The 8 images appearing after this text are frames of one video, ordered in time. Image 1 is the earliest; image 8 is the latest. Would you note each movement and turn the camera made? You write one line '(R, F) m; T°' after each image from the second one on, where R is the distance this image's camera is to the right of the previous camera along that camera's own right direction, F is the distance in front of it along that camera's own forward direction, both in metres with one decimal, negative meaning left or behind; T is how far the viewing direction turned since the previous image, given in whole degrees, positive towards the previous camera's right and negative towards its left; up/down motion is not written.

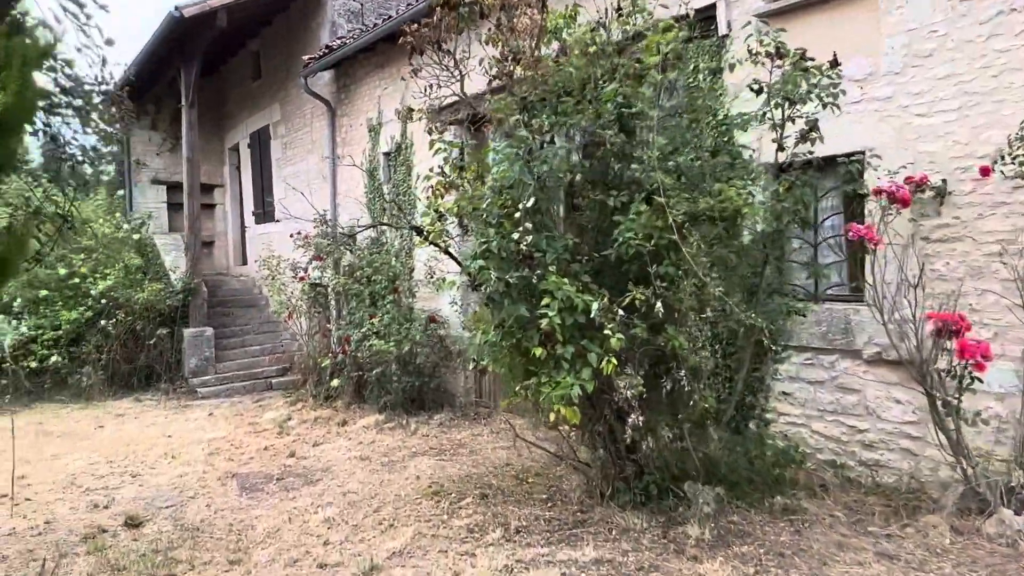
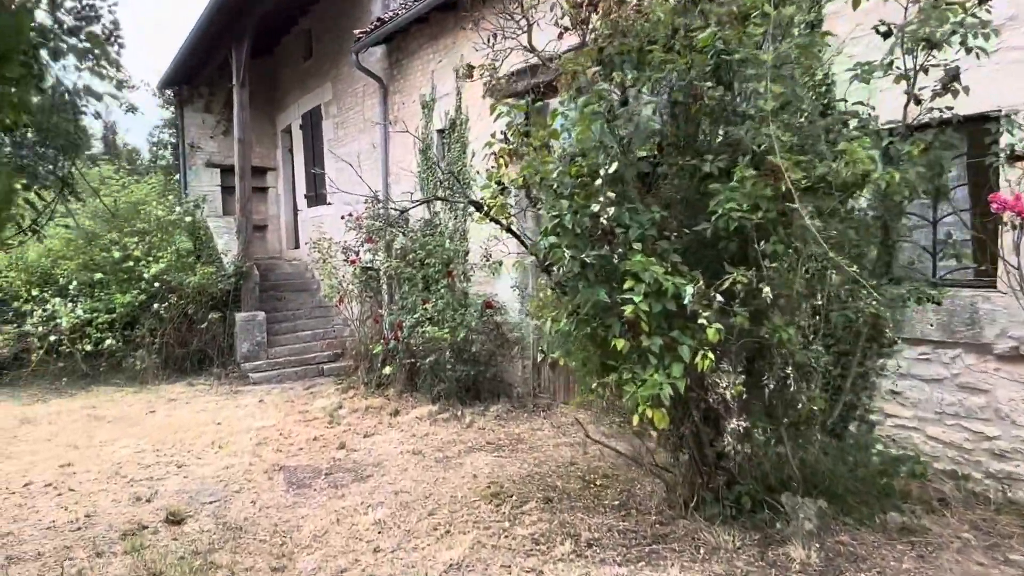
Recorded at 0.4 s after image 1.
(-0.1, +0.3) m; -4°
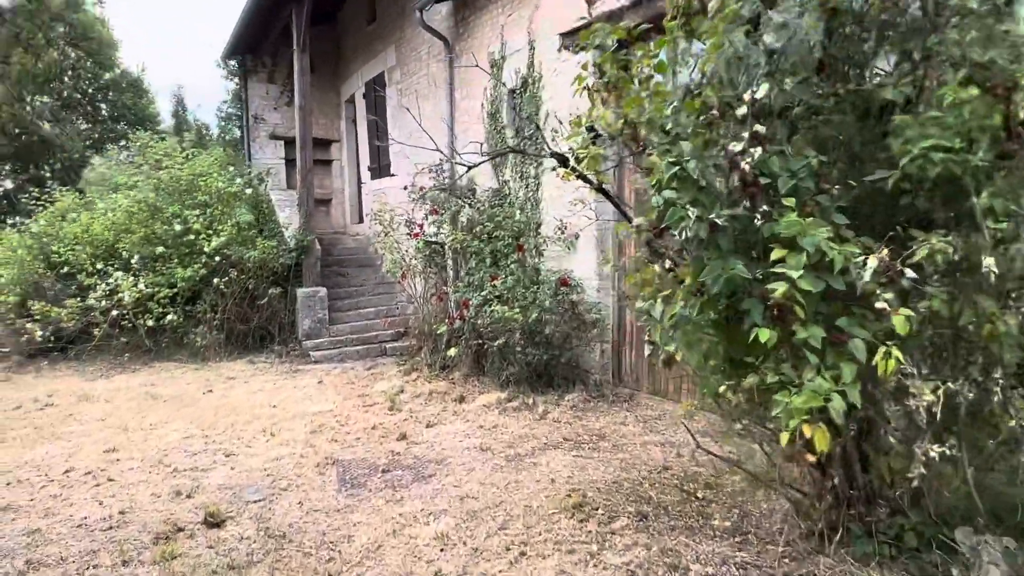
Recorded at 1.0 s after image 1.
(-0.1, +0.5) m; -5°
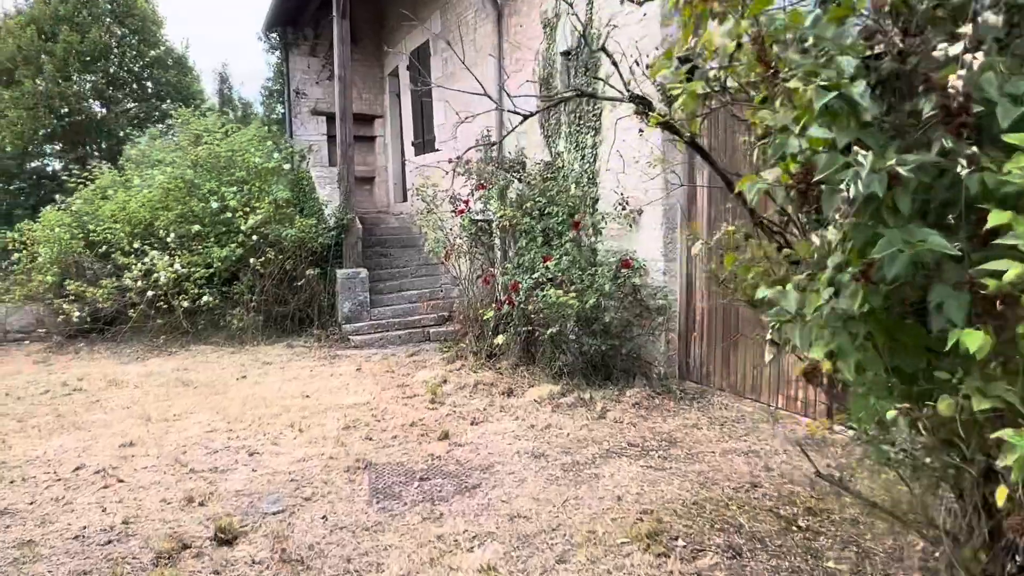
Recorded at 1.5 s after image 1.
(-0.1, +0.5) m; -4°
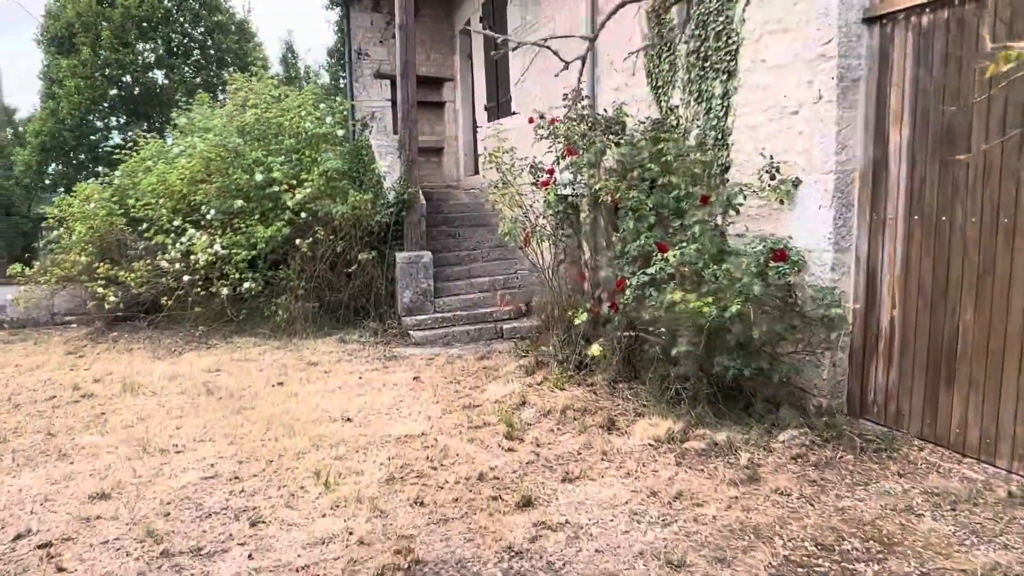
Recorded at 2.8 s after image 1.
(-0.2, +1.1) m; -6°
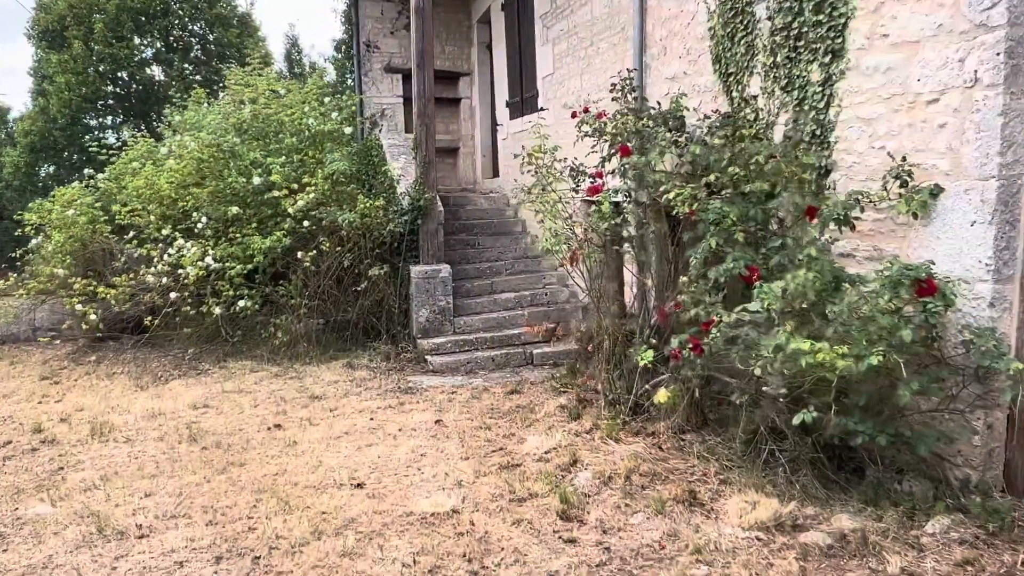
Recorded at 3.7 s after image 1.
(-0.2, +0.7) m; 0°
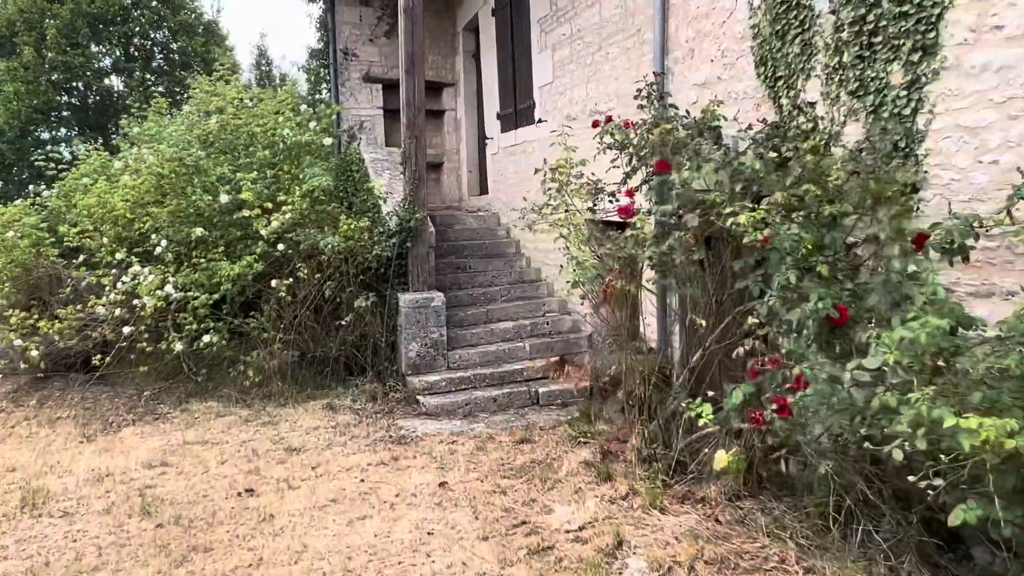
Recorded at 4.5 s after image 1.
(-0.2, +0.5) m; +2°
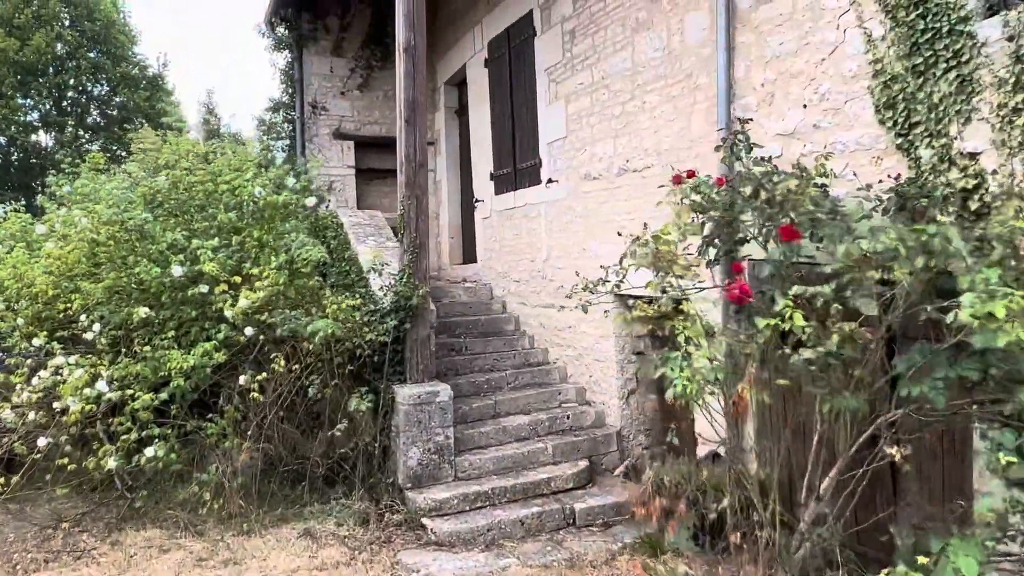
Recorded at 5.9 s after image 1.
(-0.4, +0.8) m; +5°
